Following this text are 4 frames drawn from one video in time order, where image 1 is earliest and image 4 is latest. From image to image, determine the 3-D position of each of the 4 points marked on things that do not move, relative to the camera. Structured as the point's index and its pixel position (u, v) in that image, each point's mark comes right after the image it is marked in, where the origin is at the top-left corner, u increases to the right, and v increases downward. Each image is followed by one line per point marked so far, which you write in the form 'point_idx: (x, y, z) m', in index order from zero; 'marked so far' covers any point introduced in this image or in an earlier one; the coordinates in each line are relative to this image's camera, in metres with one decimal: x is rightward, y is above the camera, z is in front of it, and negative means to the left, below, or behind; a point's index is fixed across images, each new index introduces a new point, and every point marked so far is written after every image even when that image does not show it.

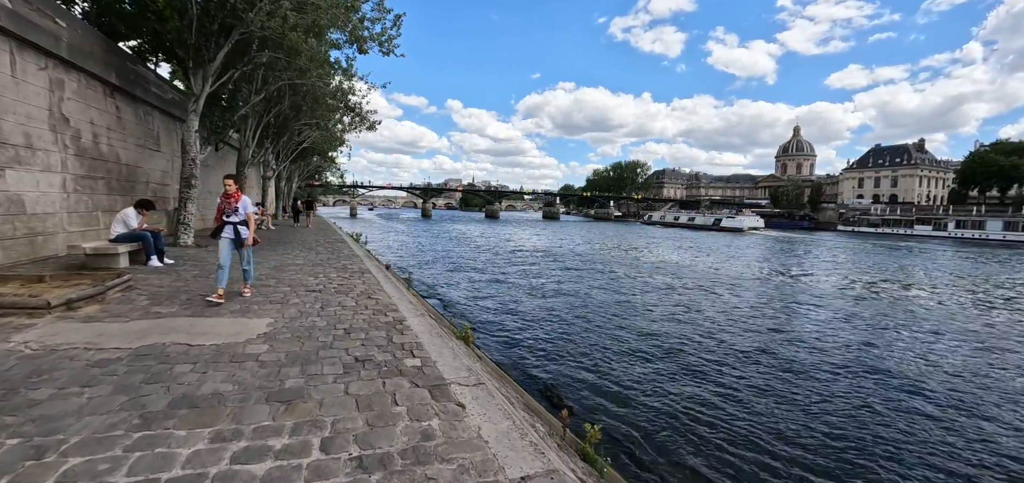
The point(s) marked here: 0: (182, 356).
0: (-3.0, -1.0, +3.7) m
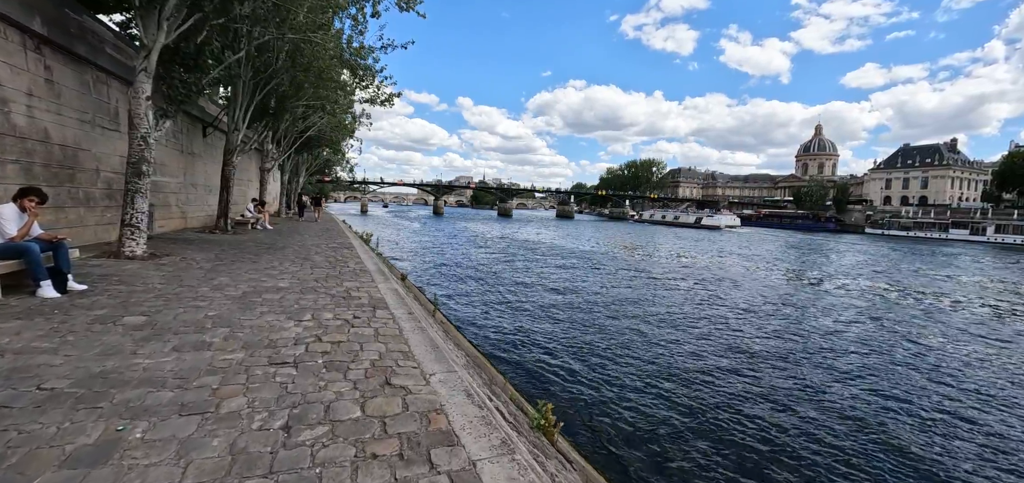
0: (-1.8, -1.3, +0.6) m
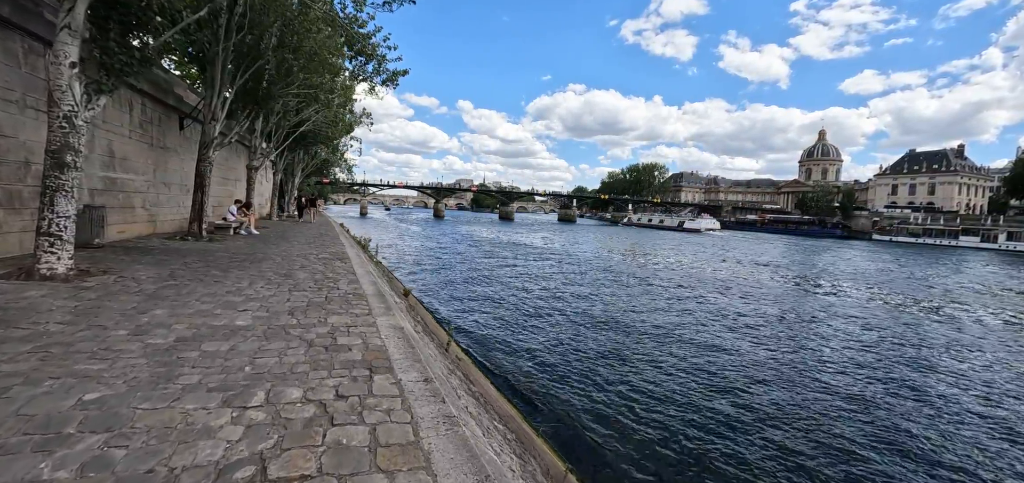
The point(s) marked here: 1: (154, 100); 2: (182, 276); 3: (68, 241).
0: (-1.2, -1.5, -1.3) m
1: (-10.1, +4.0, +11.5) m
2: (-5.5, -0.6, +6.8) m
3: (-6.6, 0.0, +6.1) m
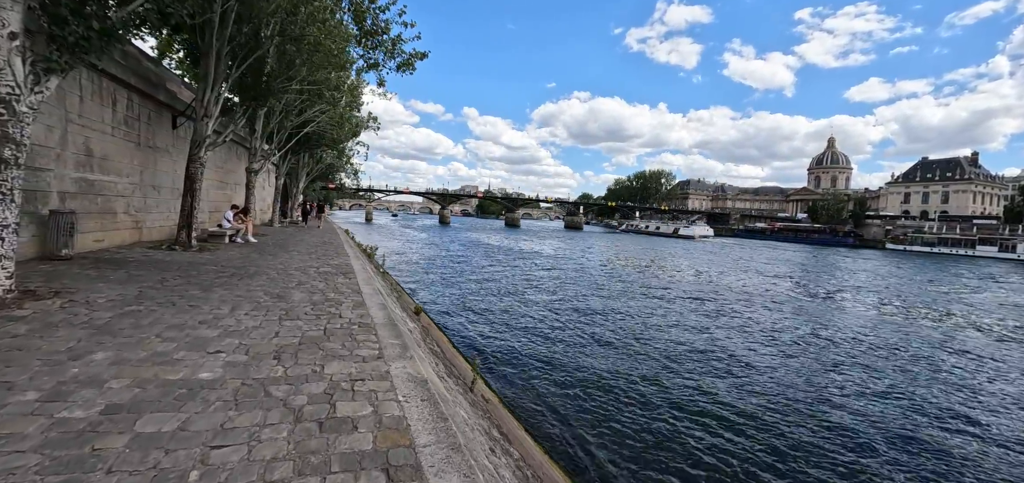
0: (-0.7, -1.6, -2.6) m
1: (-9.5, +3.8, +10.4) m
2: (-4.9, -0.8, +5.5) m
3: (-6.0, -0.2, +4.9) m
